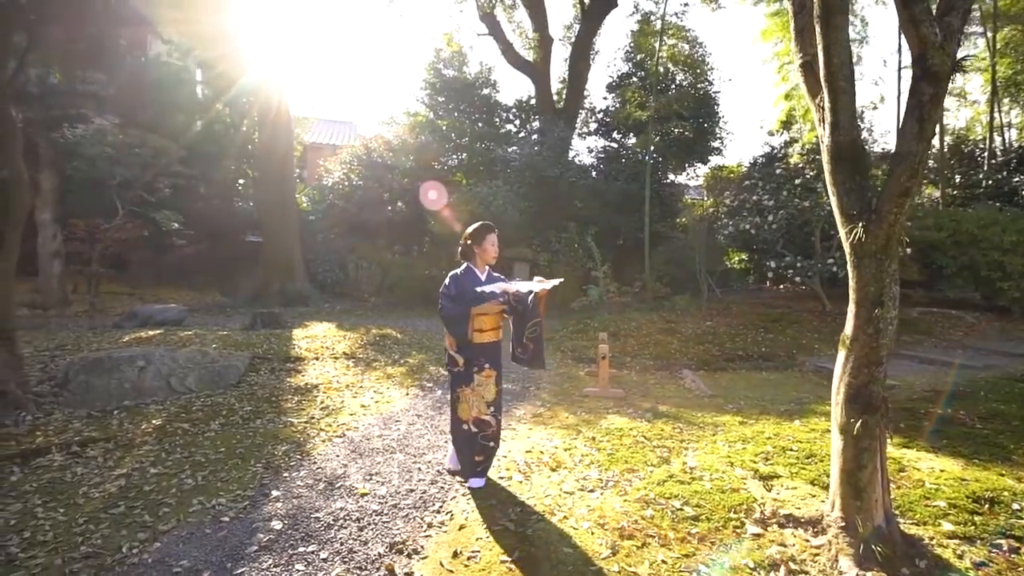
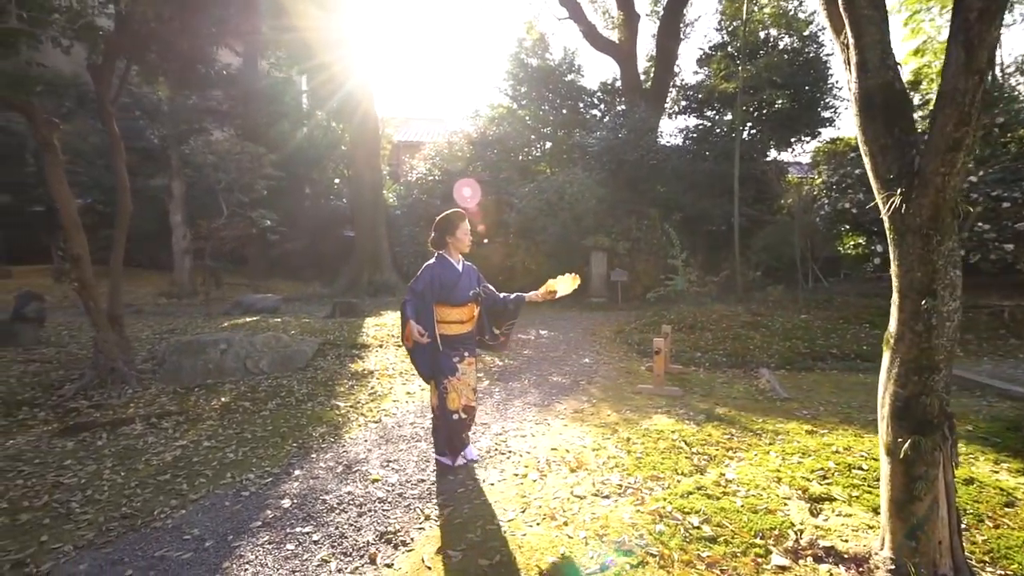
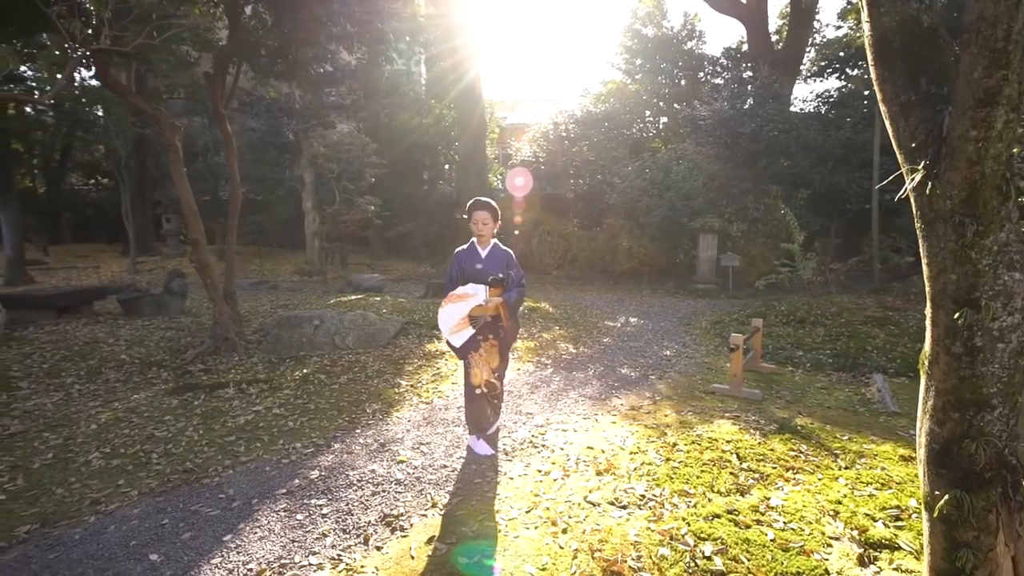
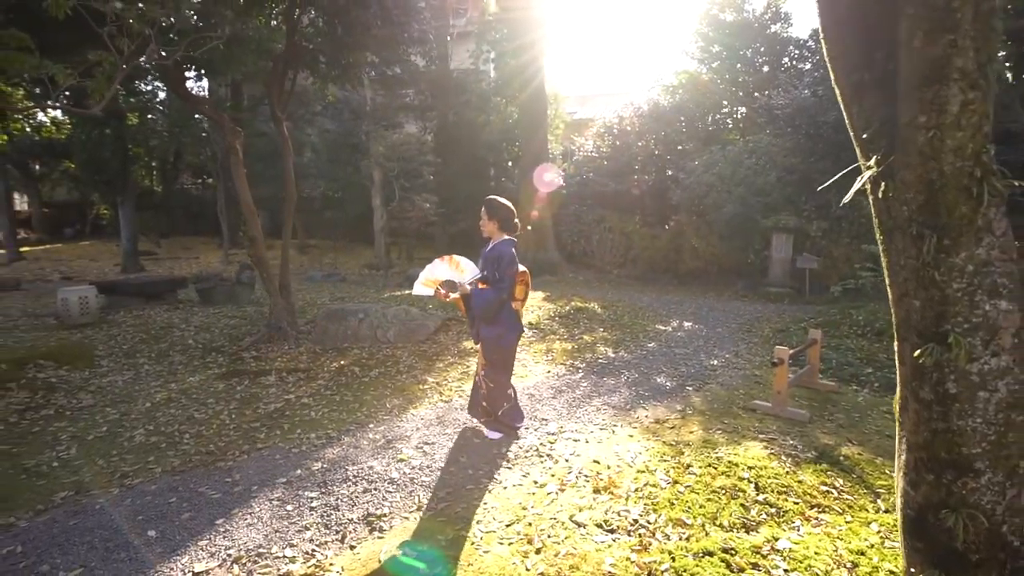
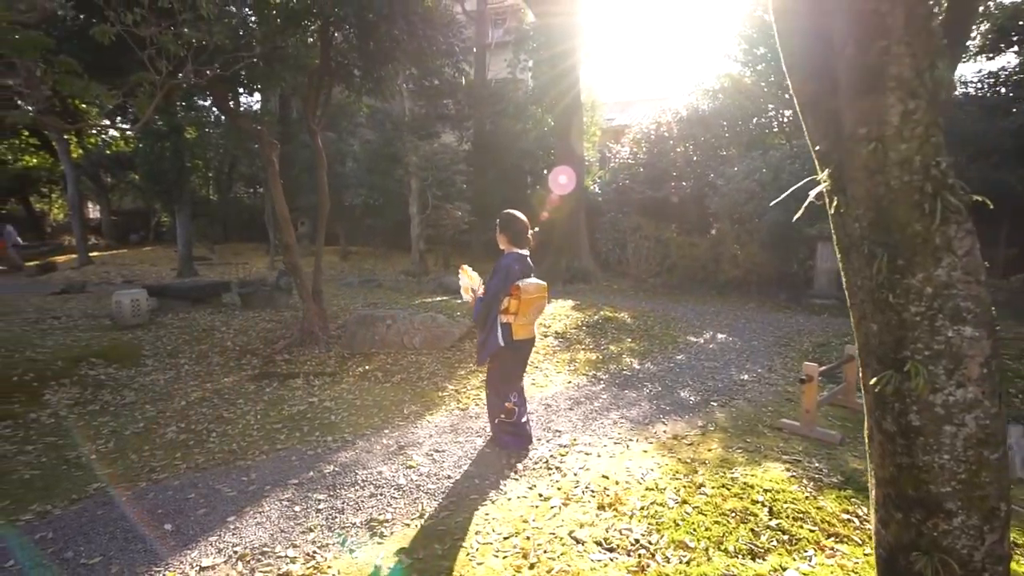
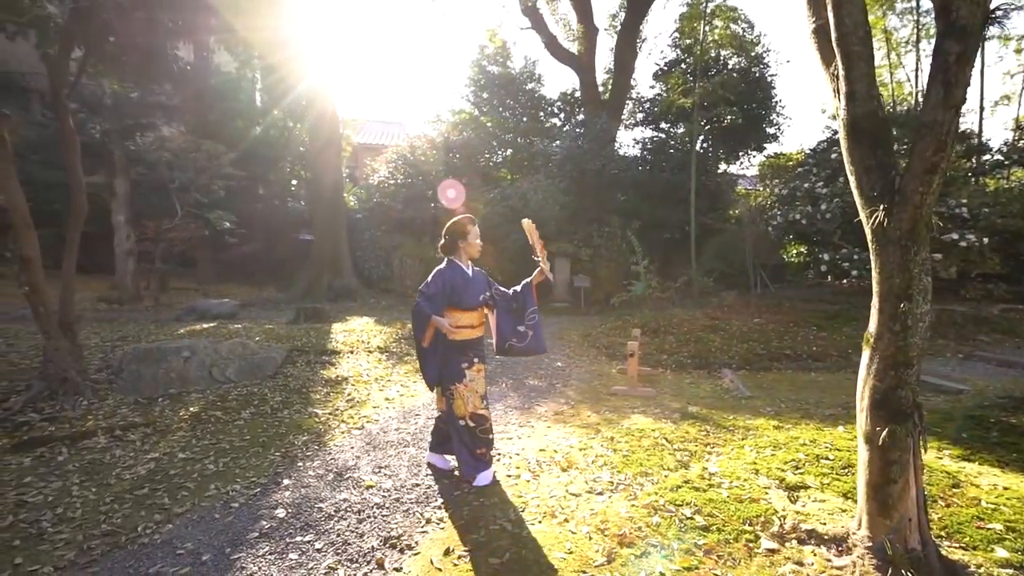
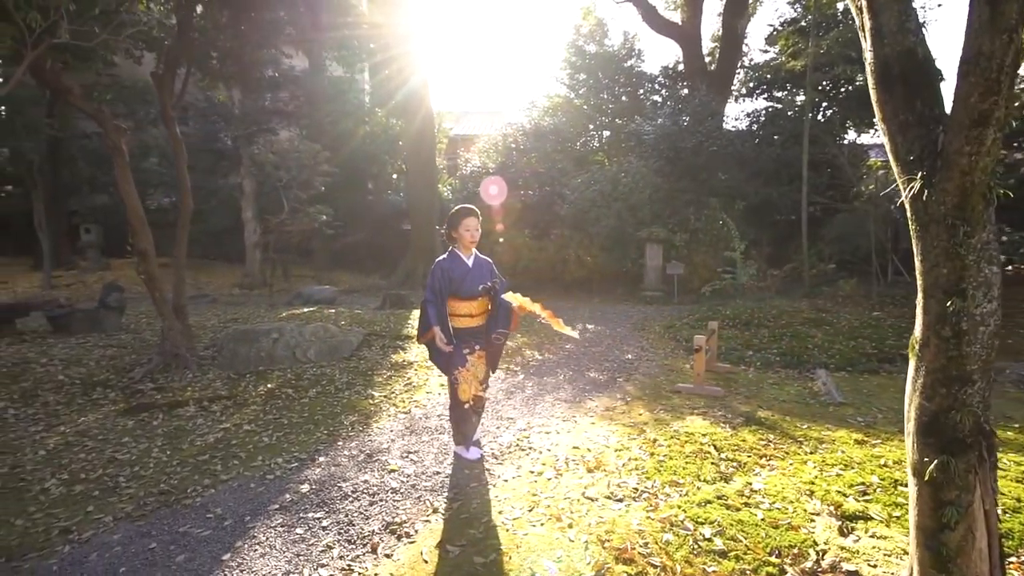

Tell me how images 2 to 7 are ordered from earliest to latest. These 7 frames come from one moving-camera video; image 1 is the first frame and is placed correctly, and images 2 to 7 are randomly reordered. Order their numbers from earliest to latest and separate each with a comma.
6, 2, 7, 3, 4, 5
